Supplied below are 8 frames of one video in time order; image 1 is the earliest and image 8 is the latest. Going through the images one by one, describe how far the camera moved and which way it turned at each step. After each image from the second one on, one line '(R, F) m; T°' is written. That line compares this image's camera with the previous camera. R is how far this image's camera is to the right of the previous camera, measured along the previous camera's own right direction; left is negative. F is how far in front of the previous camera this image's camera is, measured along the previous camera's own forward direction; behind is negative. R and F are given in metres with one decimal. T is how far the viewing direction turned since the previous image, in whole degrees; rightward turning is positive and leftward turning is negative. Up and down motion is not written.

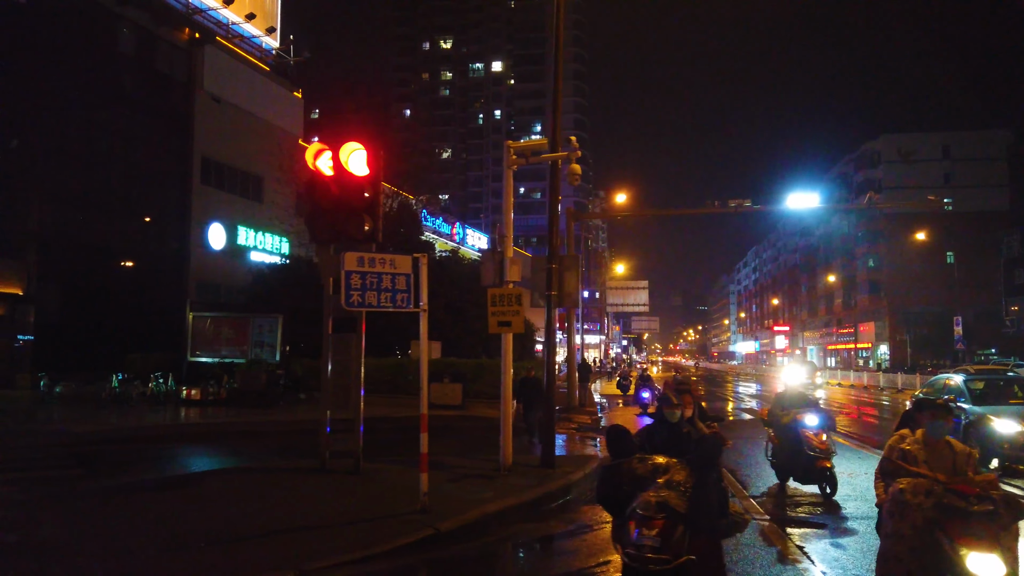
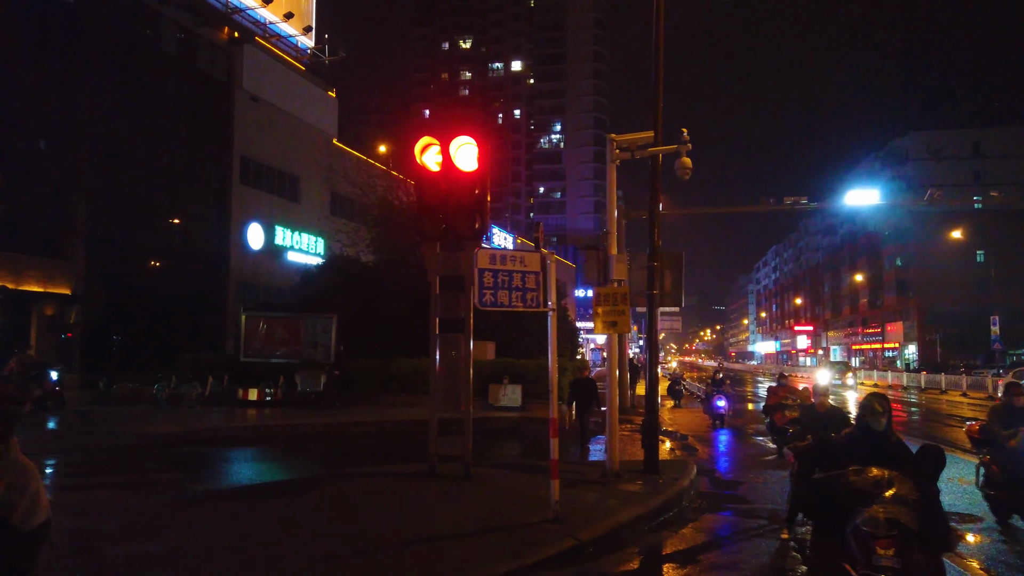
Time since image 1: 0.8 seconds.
(-1.4, +0.4) m; -1°
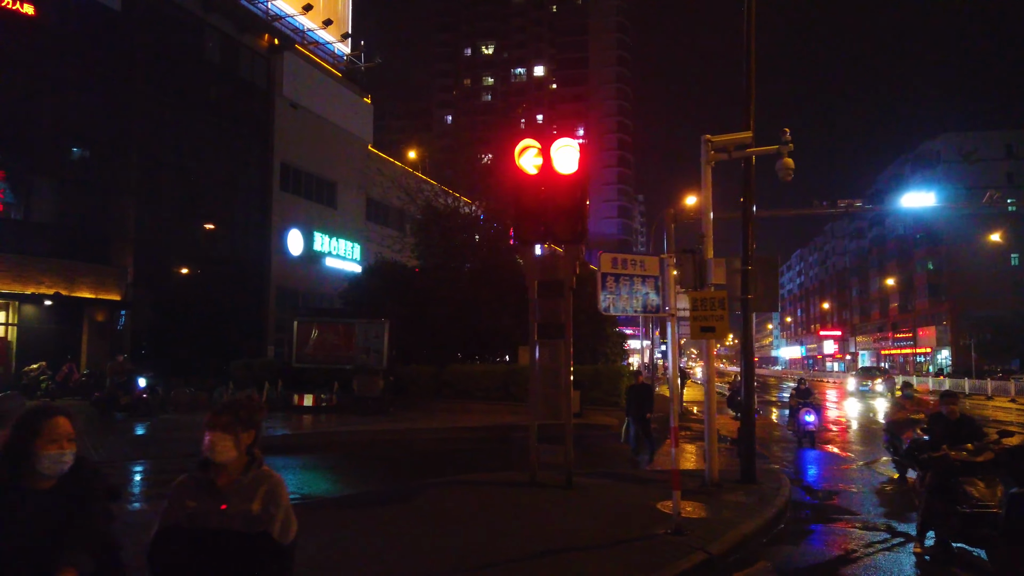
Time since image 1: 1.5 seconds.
(-1.1, +0.2) m; -1°
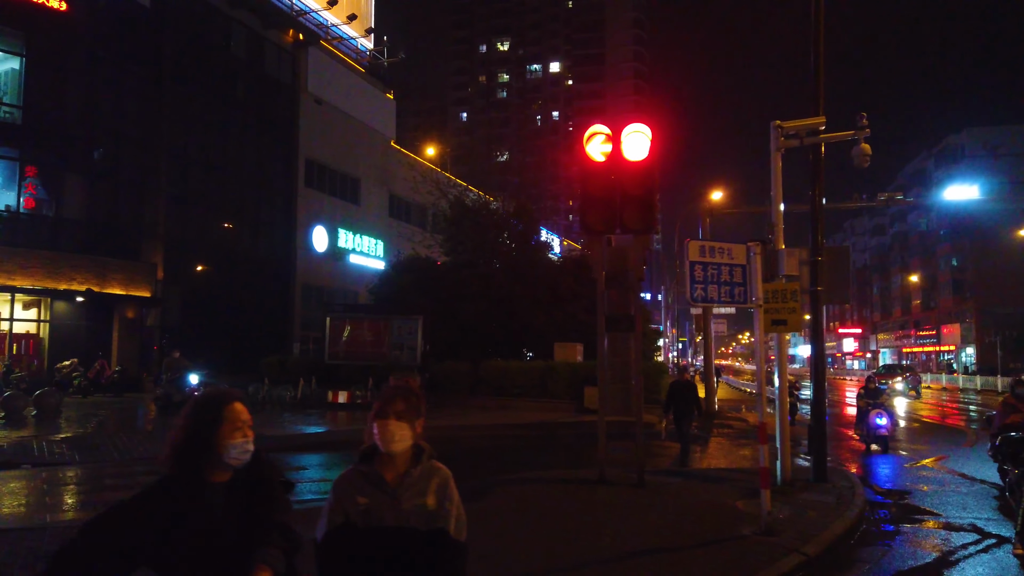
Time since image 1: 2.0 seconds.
(-0.7, +0.3) m; -1°
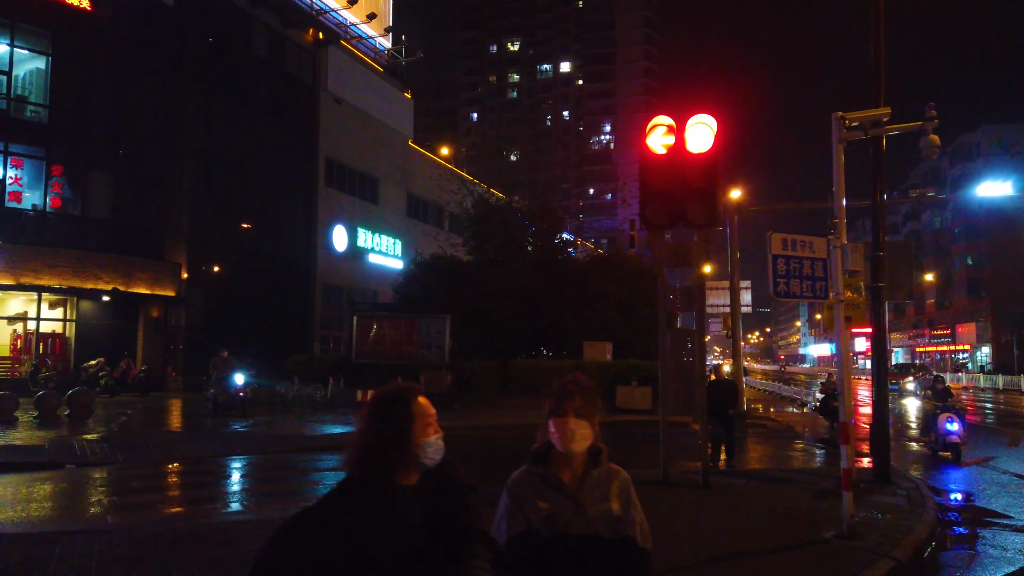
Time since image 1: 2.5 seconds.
(-0.7, +0.2) m; -1°
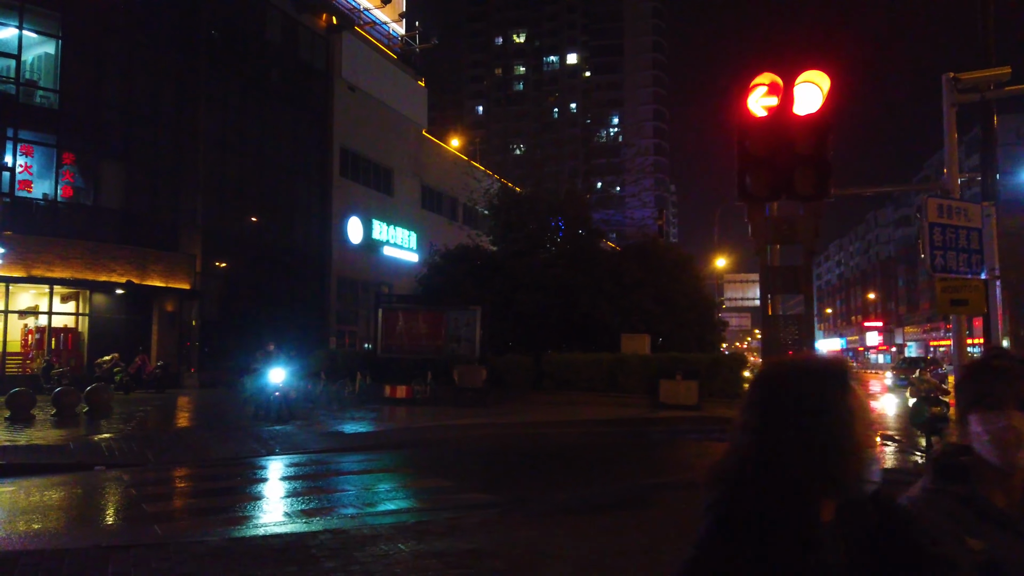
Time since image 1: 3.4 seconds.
(-0.9, +1.1) m; 0°
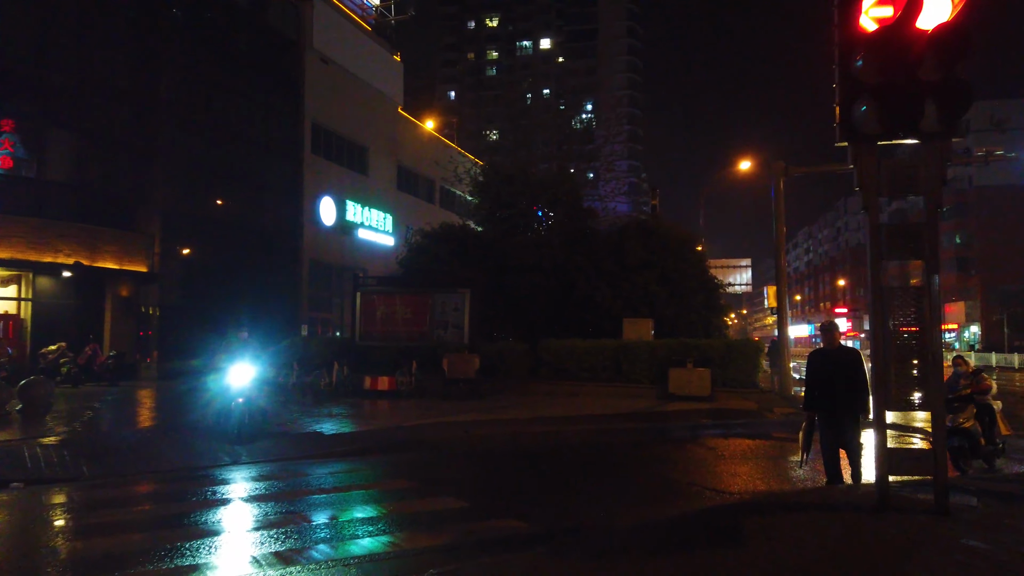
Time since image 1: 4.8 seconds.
(-0.6, +2.0) m; +2°
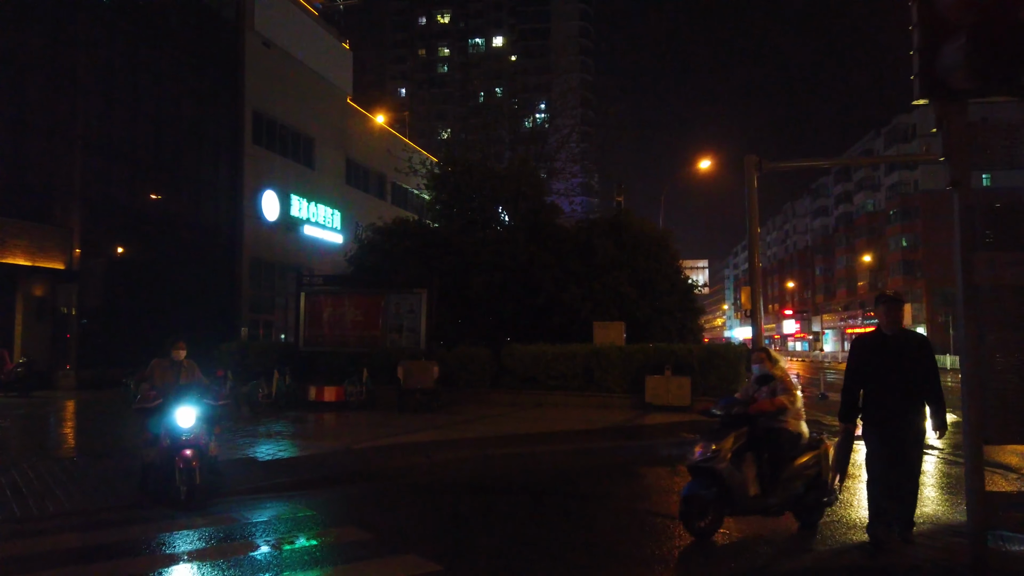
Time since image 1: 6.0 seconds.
(-0.2, +1.7) m; +4°
